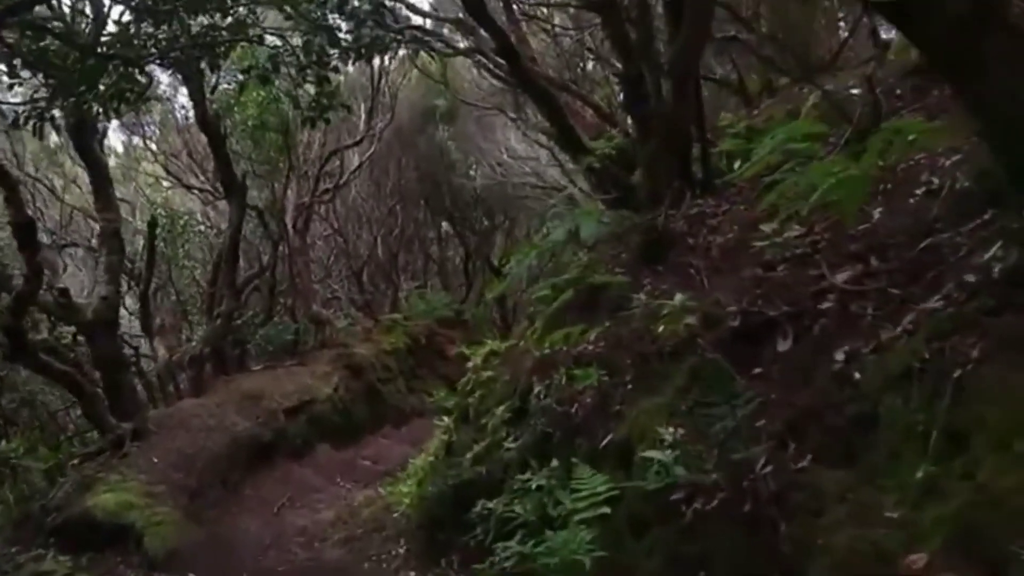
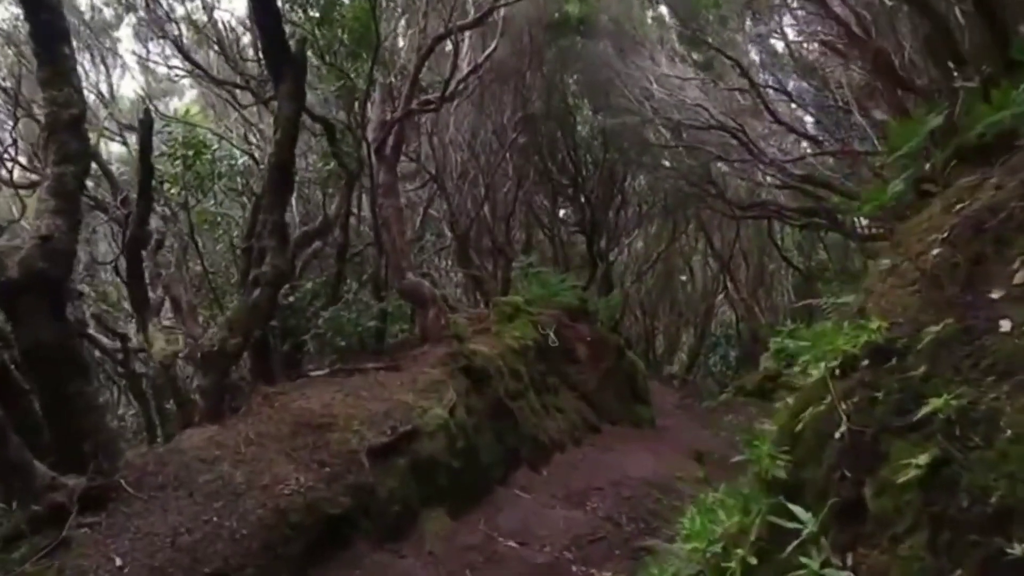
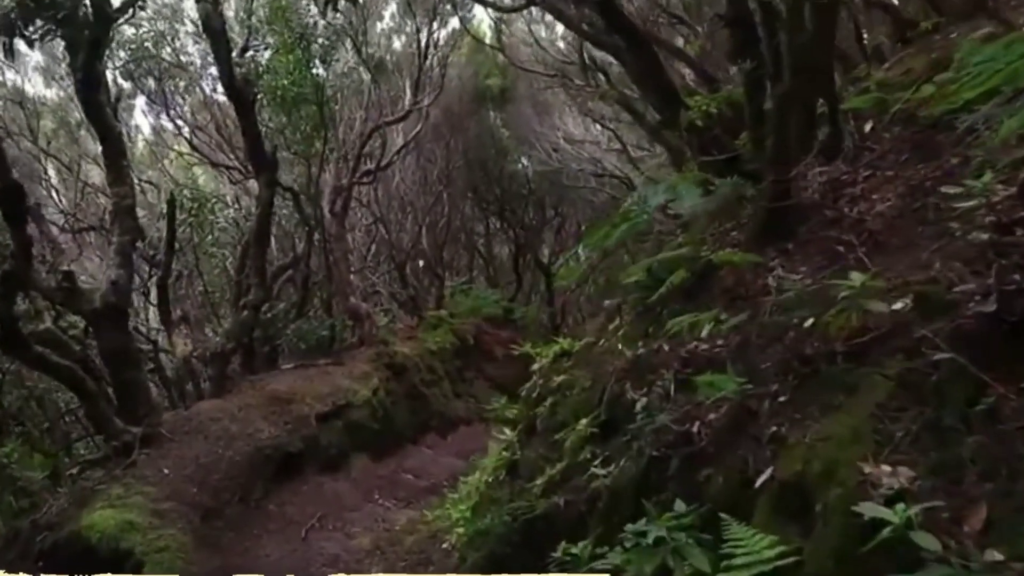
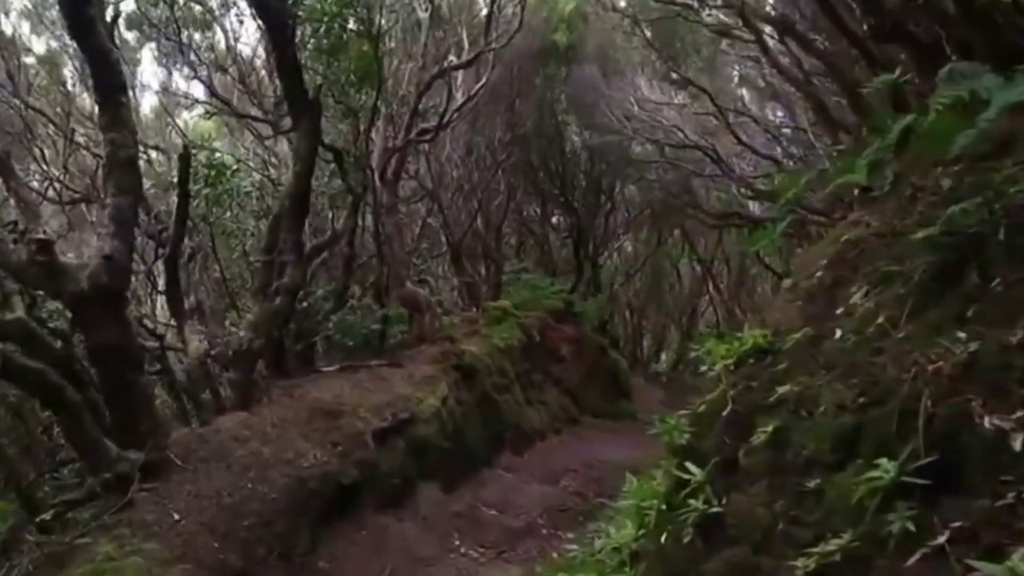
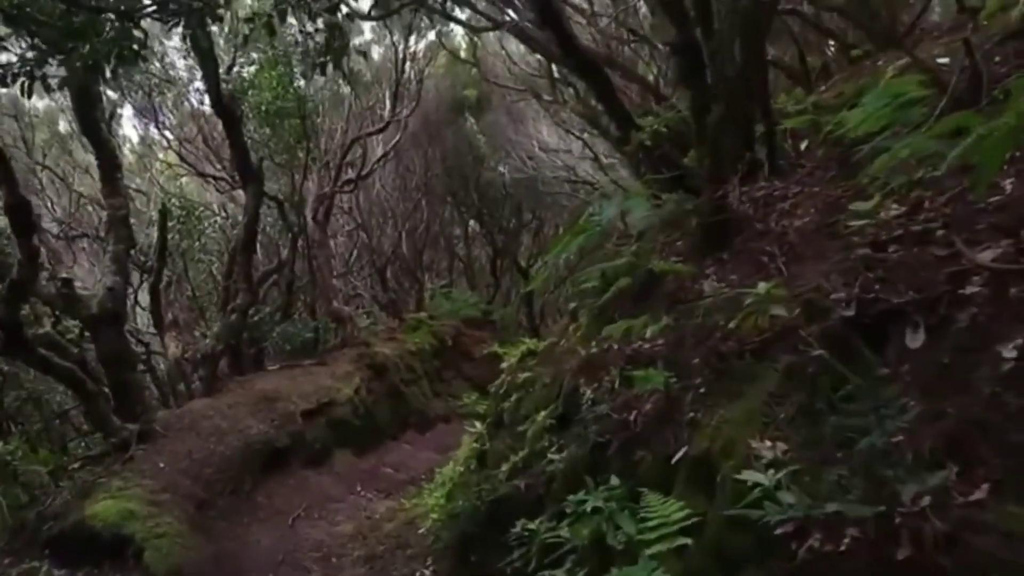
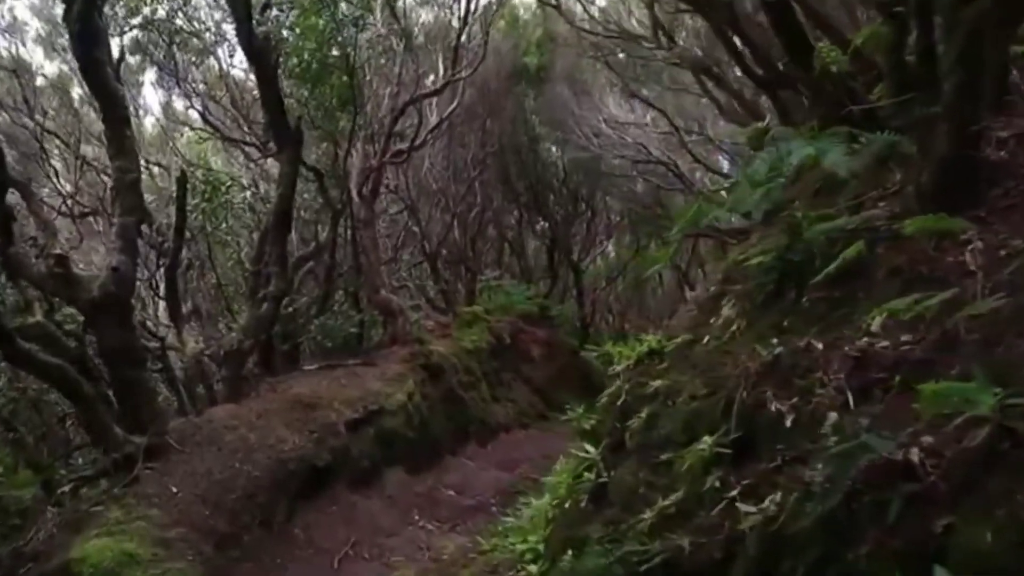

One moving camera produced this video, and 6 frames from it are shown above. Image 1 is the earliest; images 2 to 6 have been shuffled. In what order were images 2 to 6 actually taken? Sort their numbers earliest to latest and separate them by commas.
5, 3, 6, 4, 2
